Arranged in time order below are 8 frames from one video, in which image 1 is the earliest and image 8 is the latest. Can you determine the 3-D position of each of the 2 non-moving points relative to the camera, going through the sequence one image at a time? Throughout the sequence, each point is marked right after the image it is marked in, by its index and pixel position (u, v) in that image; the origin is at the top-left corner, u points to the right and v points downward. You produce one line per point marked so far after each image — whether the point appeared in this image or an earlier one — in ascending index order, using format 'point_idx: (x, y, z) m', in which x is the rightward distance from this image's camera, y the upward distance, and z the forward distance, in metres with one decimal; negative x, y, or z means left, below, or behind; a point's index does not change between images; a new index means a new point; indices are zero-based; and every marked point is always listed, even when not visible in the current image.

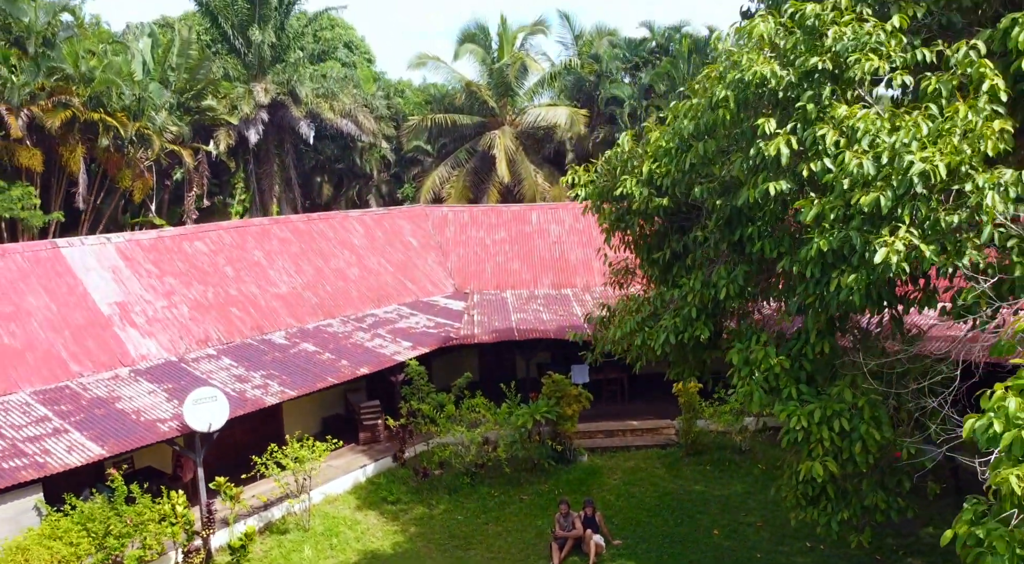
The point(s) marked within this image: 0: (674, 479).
0: (+2.3, -2.7, +11.3) m
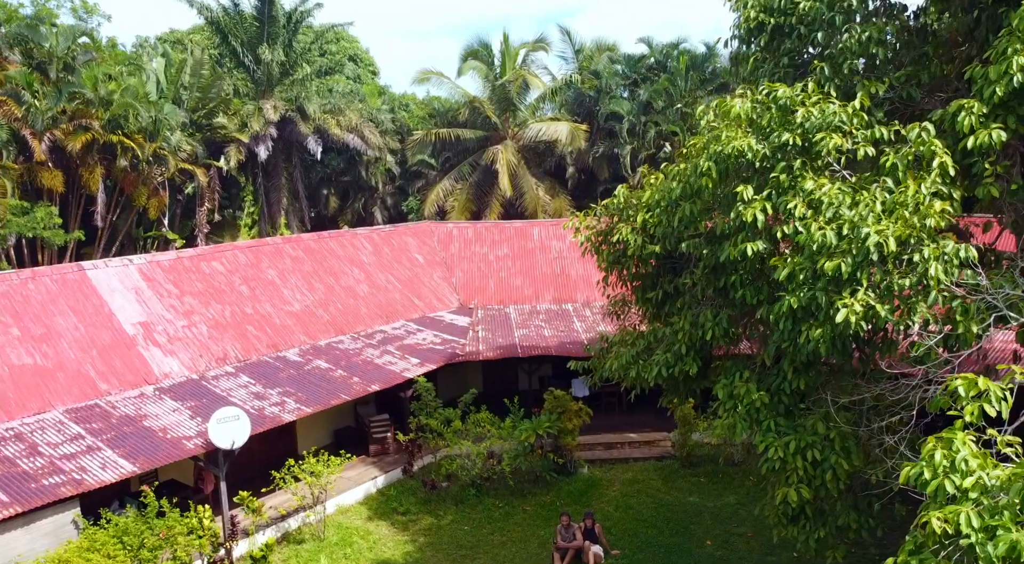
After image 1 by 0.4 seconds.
0: (+2.3, -3.0, +11.9) m
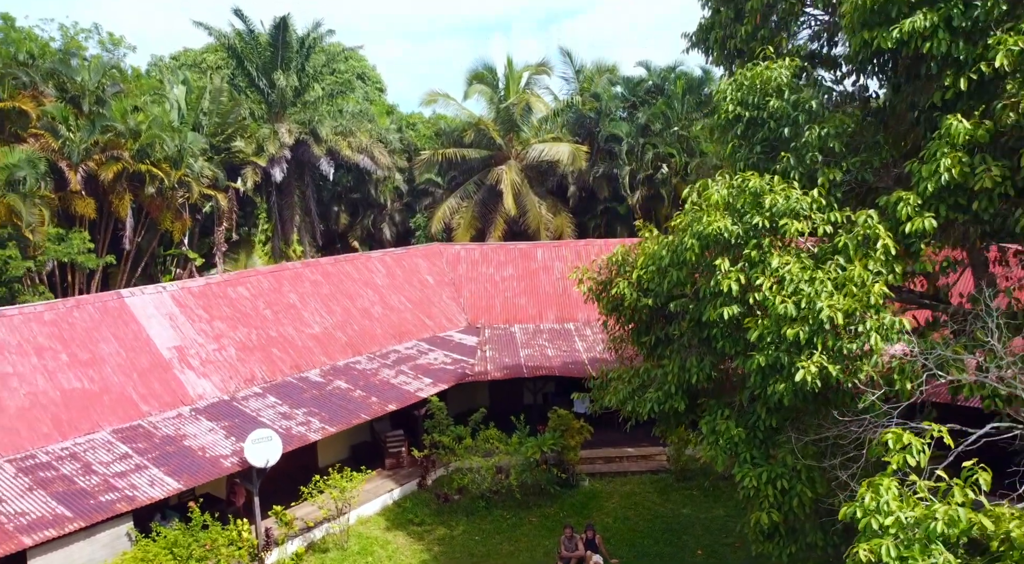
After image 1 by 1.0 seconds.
0: (+2.4, -3.5, +12.9) m
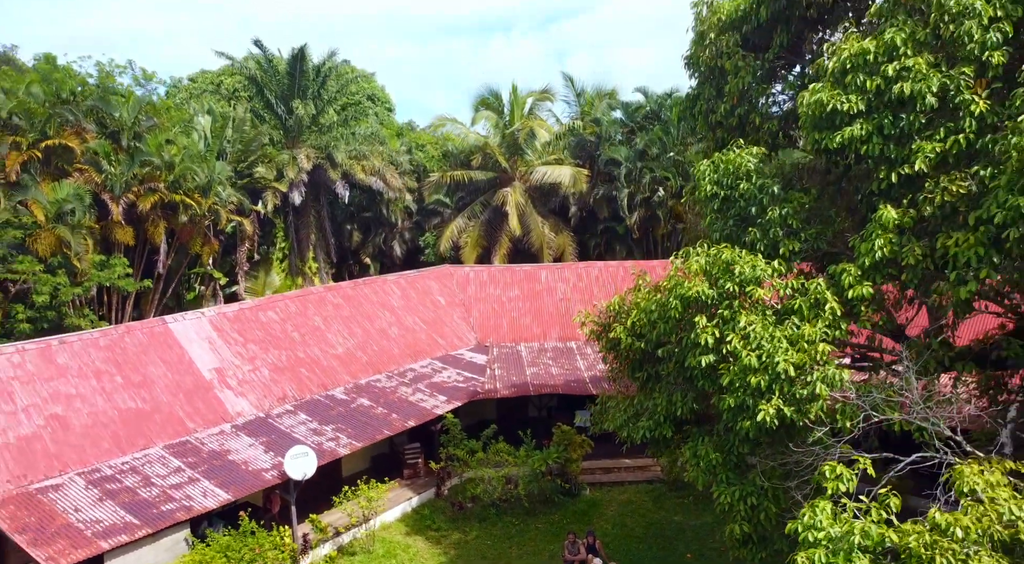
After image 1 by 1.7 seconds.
0: (+2.6, -4.0, +14.3) m
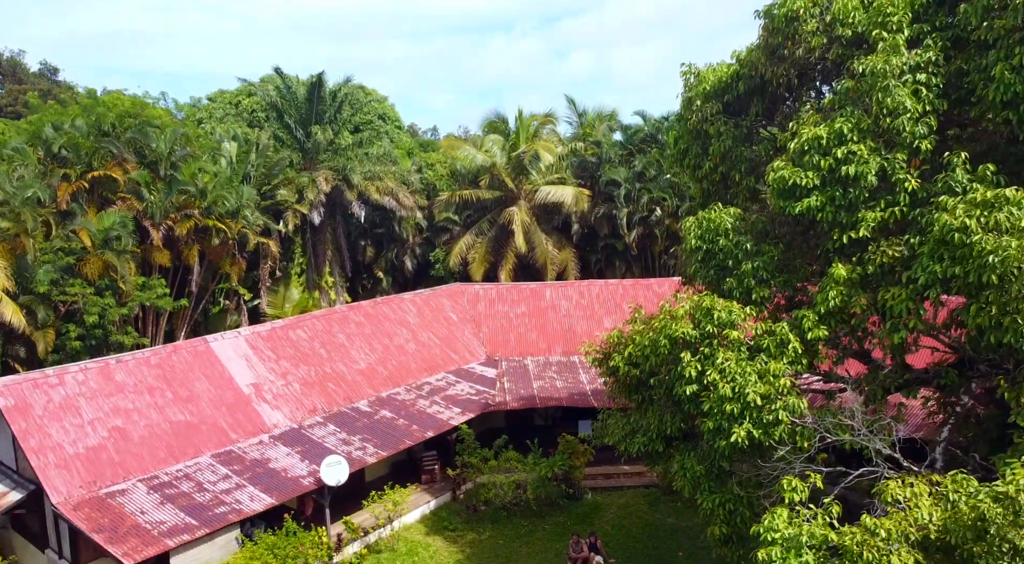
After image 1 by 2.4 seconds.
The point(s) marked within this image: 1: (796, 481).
0: (+2.7, -4.5, +15.8) m
1: (+2.8, -1.9, +7.9) m
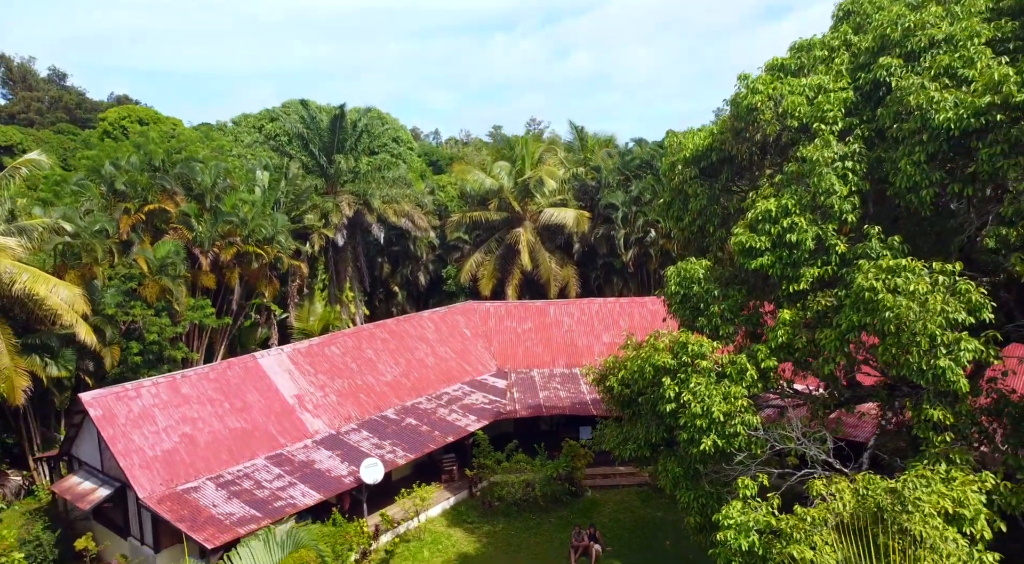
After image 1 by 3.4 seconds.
0: (+3.0, -5.0, +18.2) m
1: (+3.0, -2.5, +10.3) m
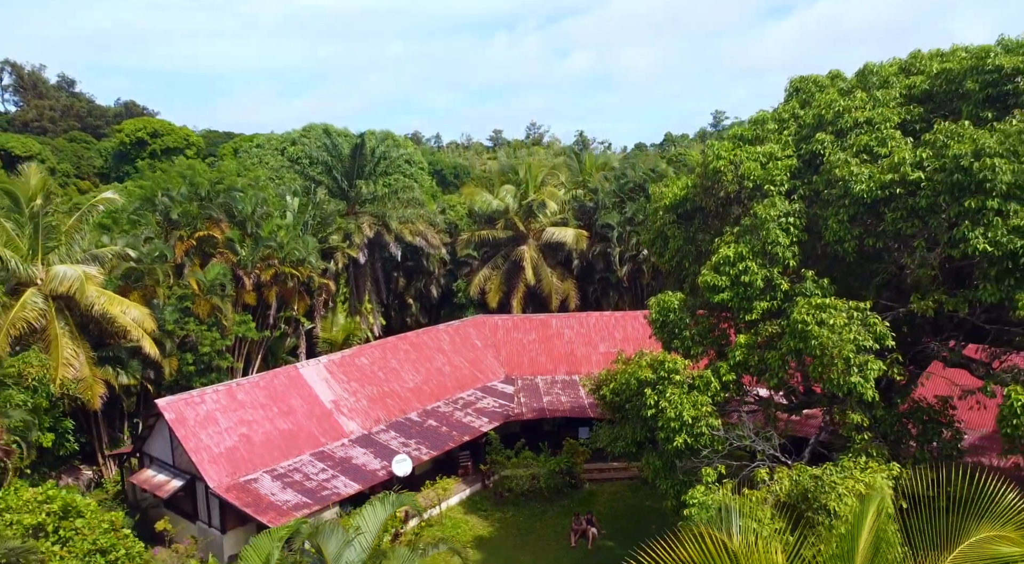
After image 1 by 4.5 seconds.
0: (+3.2, -5.5, +21.0) m
1: (+3.2, -3.0, +13.2) m
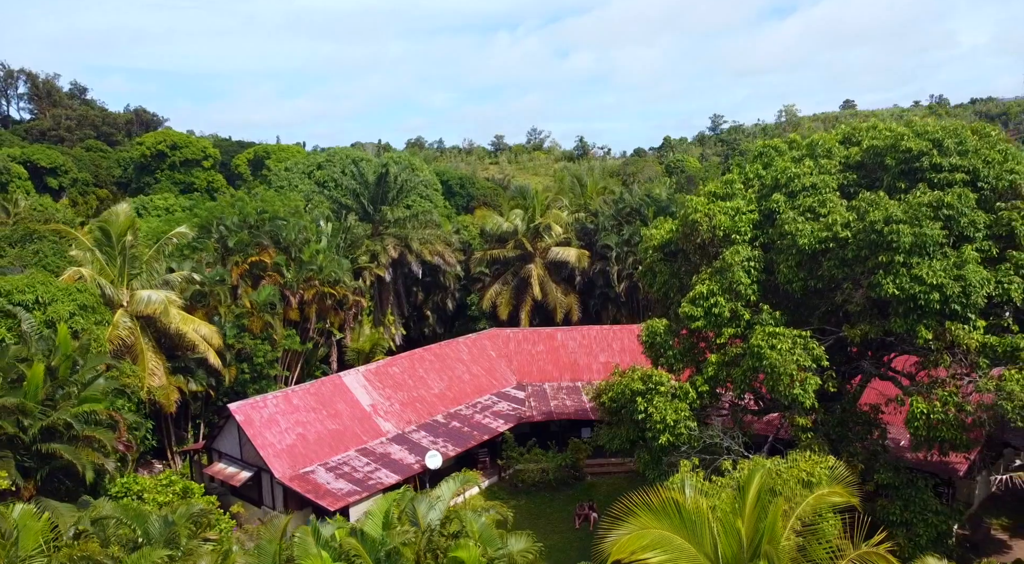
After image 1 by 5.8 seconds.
0: (+3.5, -6.2, +24.6) m
1: (+3.6, -3.7, +16.7) m
